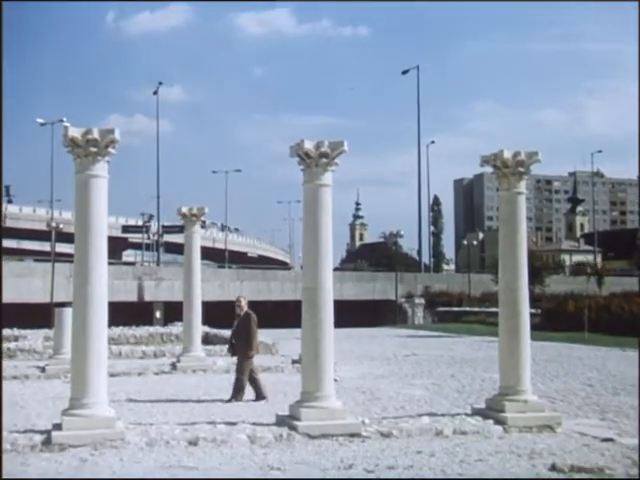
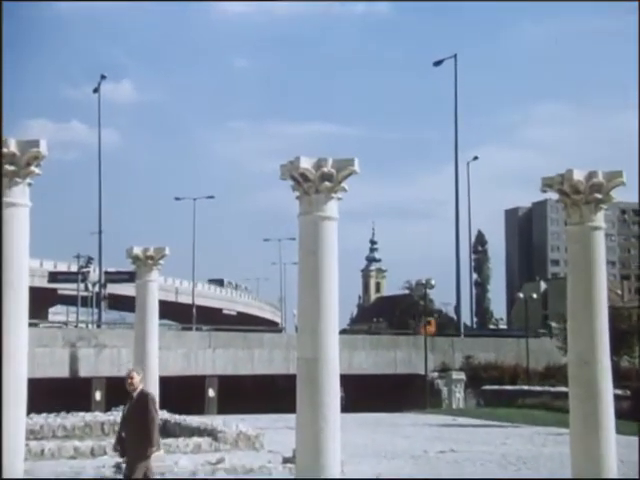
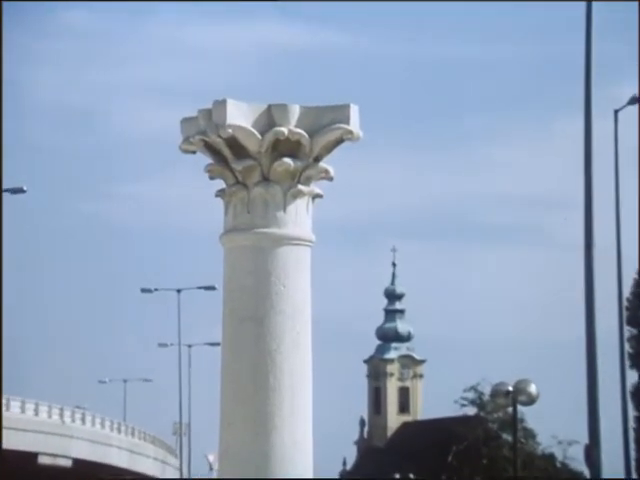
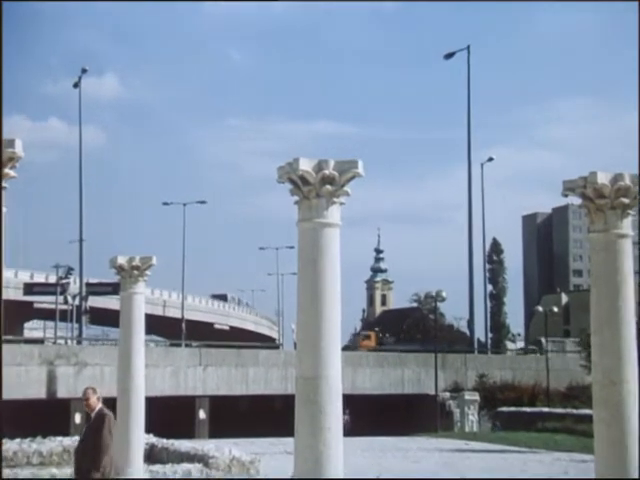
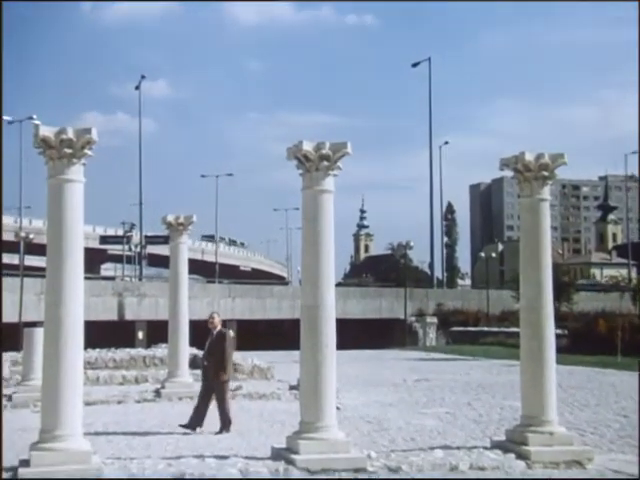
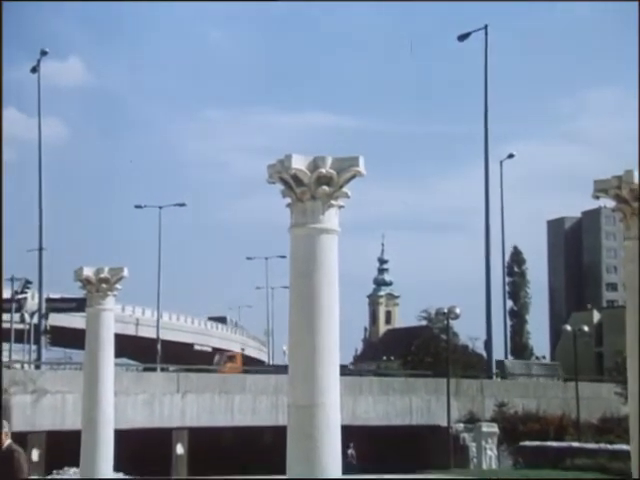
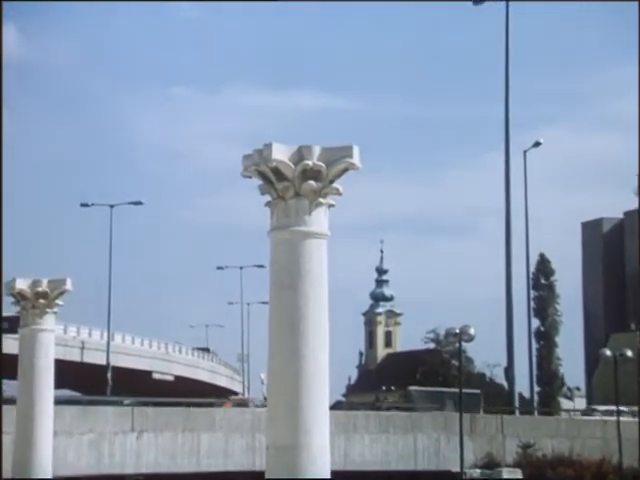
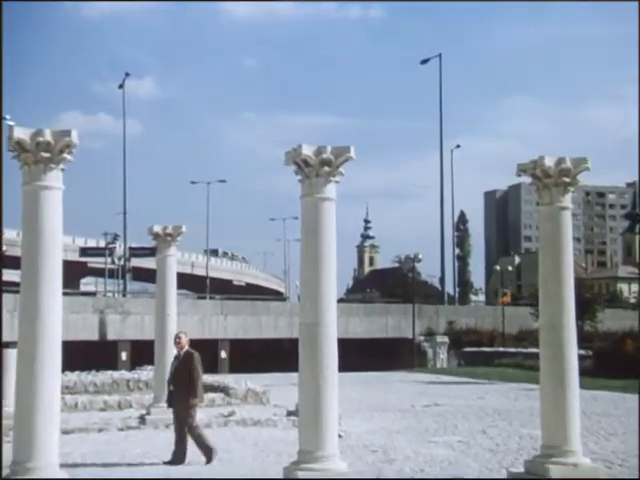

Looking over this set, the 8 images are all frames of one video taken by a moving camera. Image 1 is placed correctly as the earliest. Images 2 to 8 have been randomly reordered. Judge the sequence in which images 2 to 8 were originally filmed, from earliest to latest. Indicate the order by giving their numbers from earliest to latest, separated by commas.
5, 8, 2, 4, 6, 7, 3
